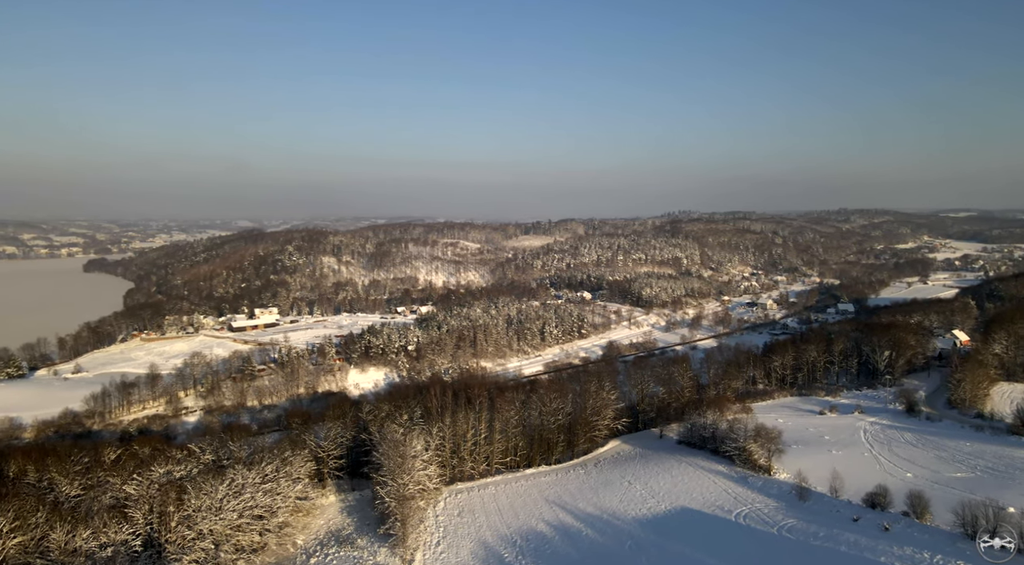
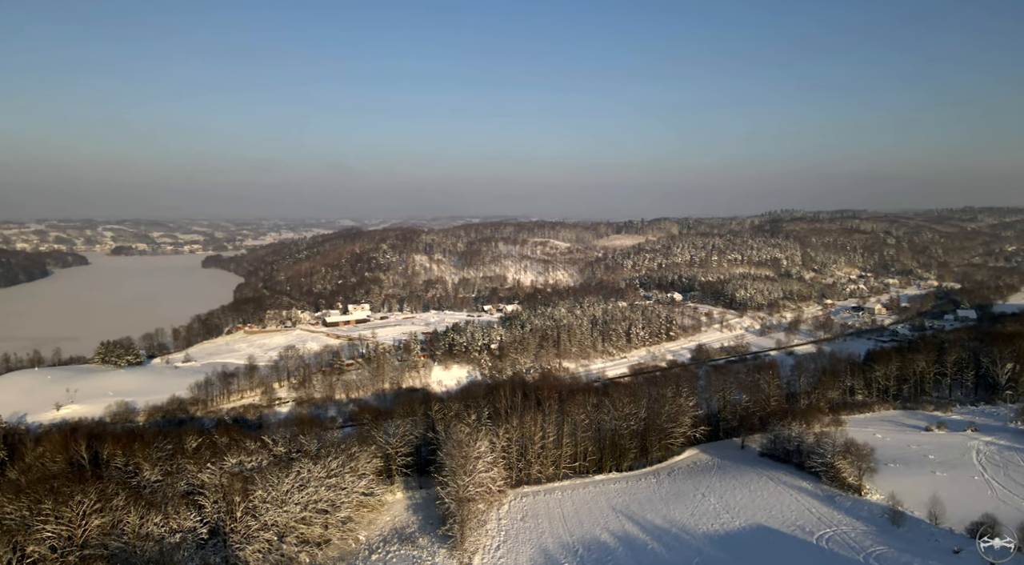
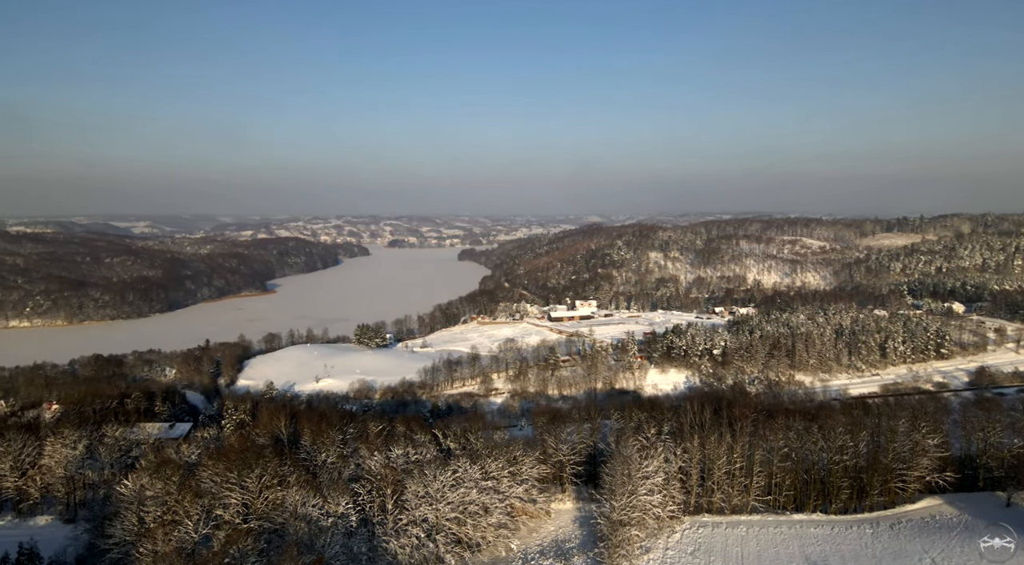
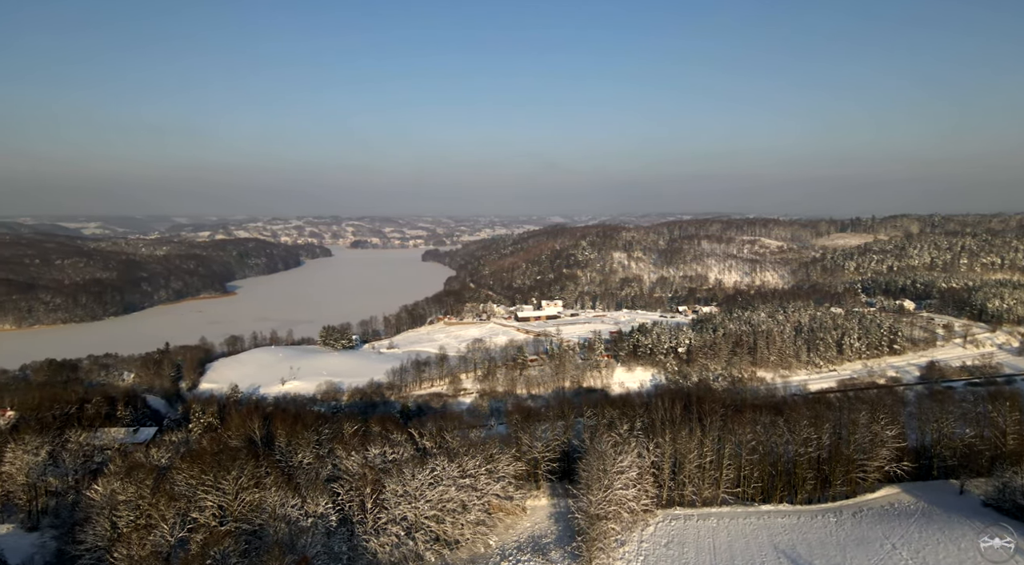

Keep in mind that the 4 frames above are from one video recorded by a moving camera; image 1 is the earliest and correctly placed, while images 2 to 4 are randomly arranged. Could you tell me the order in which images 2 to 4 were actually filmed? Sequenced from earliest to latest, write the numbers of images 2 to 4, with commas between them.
2, 4, 3
